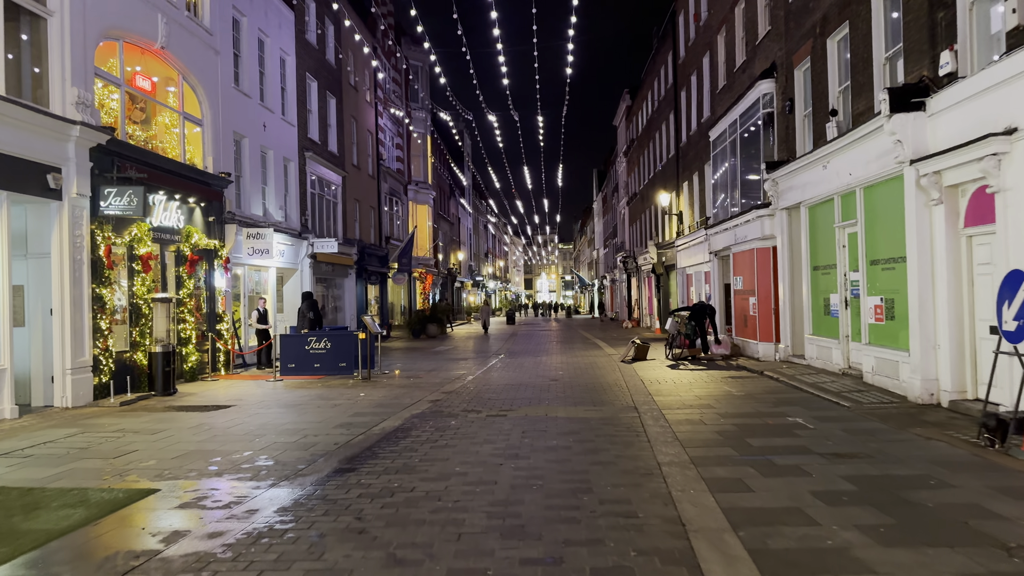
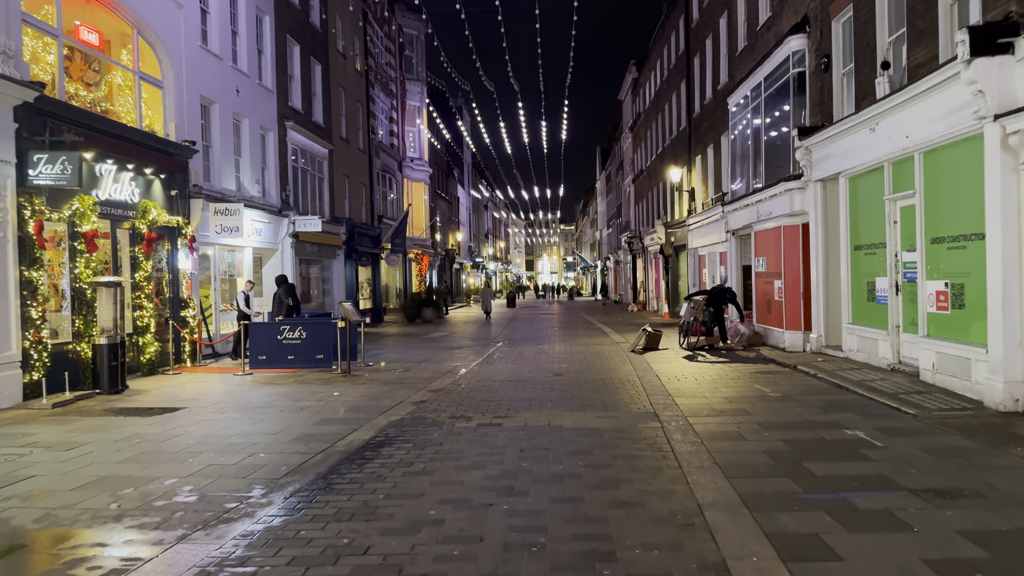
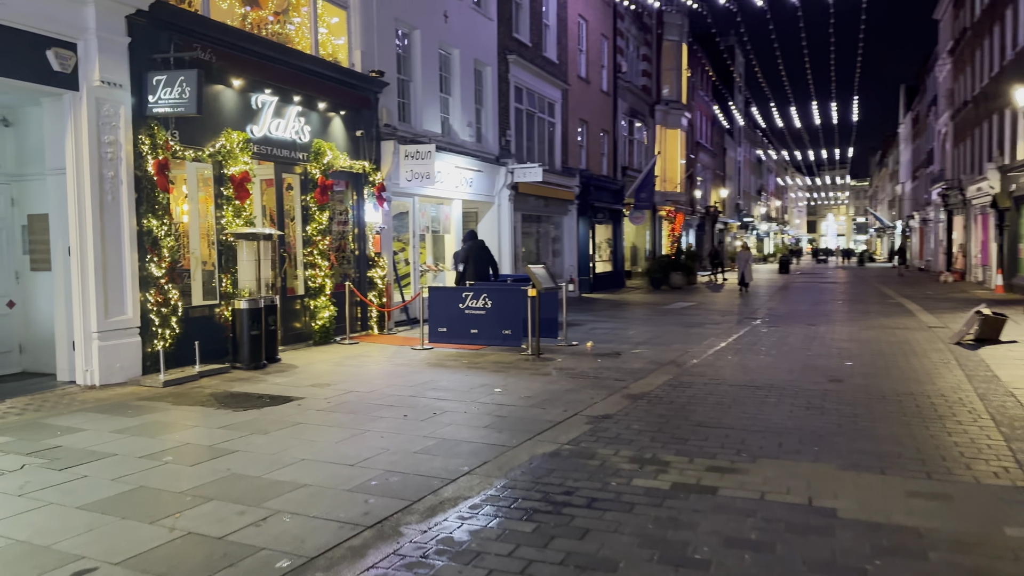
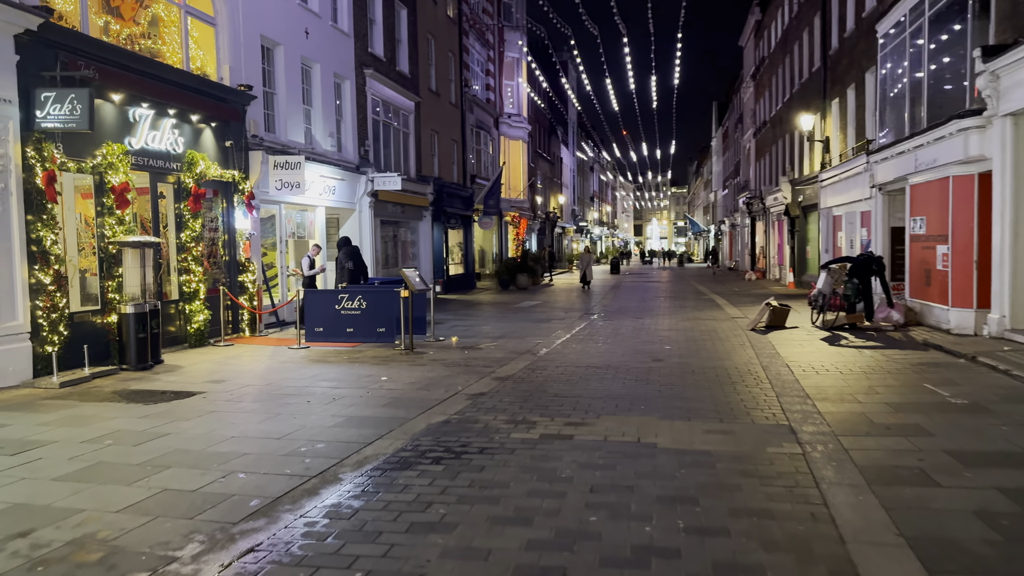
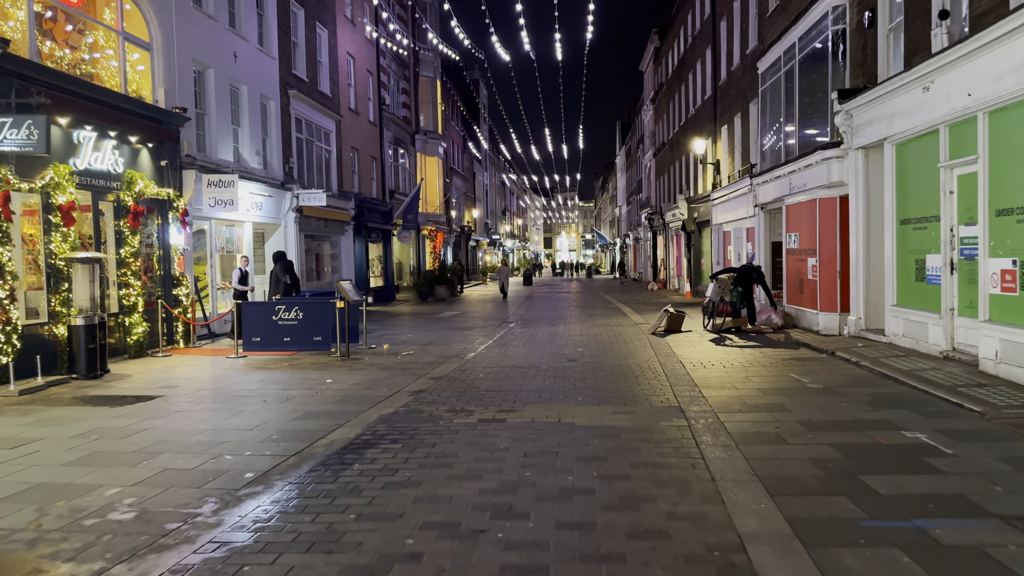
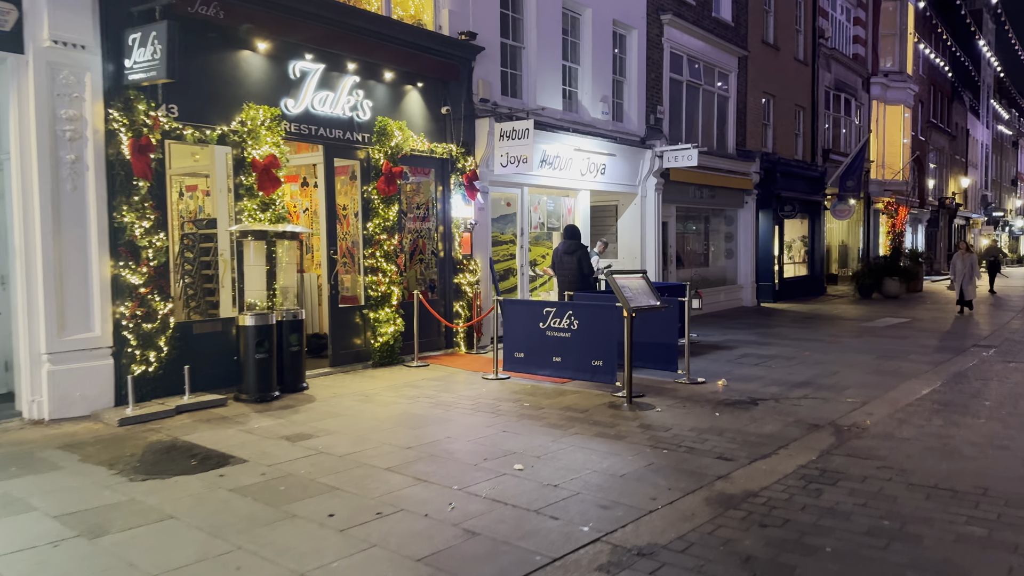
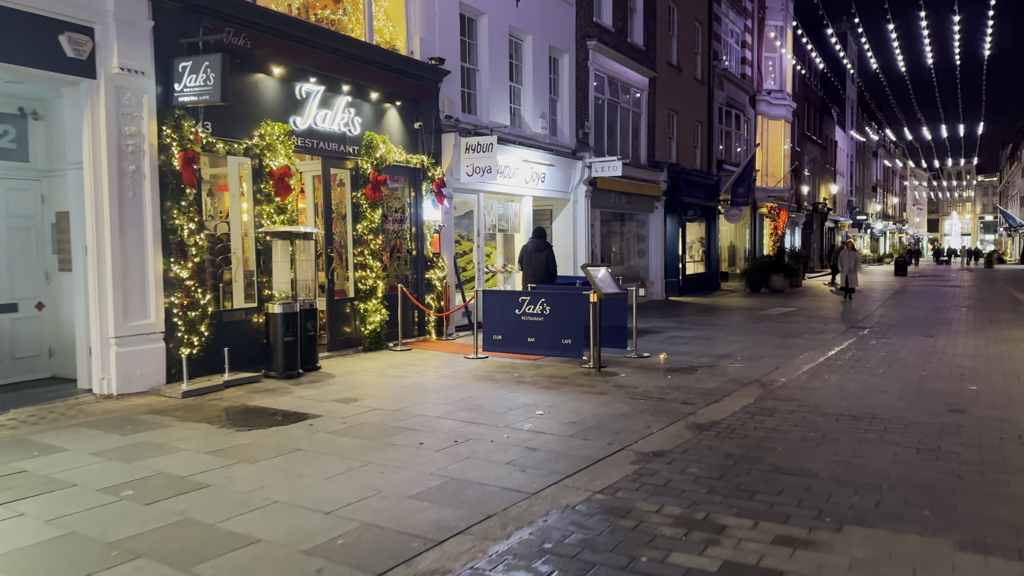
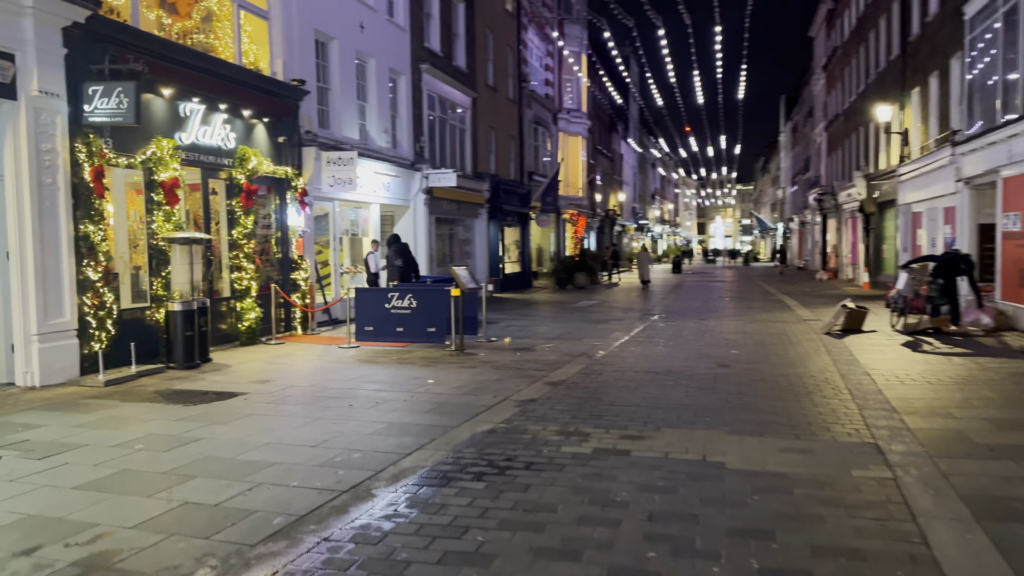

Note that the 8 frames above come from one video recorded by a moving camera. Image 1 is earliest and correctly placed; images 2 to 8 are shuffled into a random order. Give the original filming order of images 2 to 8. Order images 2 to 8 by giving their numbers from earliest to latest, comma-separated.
2, 5, 4, 8, 3, 7, 6
